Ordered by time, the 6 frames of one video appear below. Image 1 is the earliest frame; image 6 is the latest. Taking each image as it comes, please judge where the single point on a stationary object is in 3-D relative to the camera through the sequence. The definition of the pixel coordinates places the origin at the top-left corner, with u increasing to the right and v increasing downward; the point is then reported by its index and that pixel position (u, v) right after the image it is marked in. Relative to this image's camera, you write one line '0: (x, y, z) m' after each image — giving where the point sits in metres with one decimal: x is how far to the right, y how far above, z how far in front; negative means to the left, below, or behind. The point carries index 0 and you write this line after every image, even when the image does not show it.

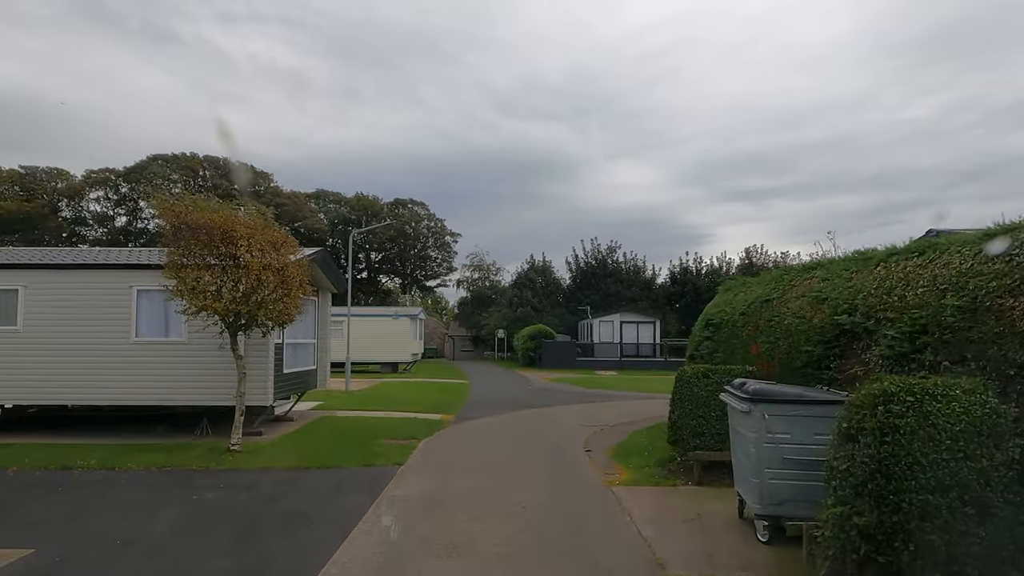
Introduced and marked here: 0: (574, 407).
0: (+1.9, -3.6, +19.2) m
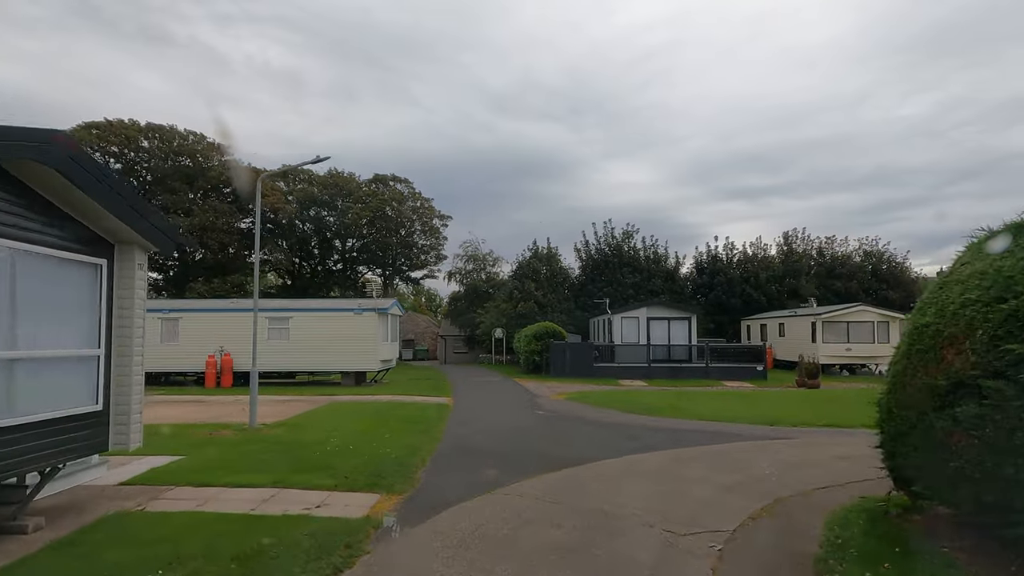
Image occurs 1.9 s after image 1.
0: (+2.0, -3.0, +11.1) m
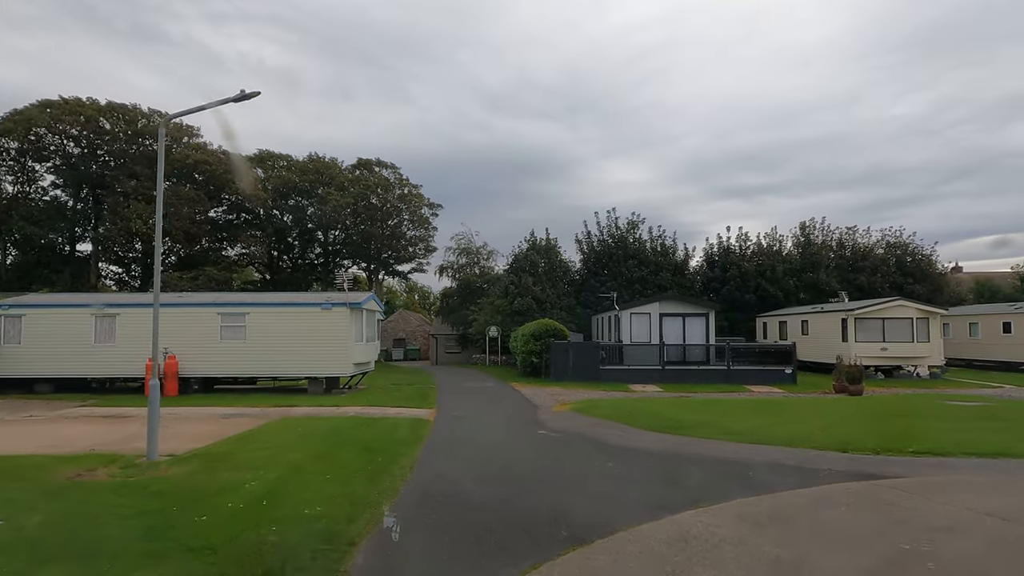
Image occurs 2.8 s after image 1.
0: (+1.9, -2.7, +7.4) m
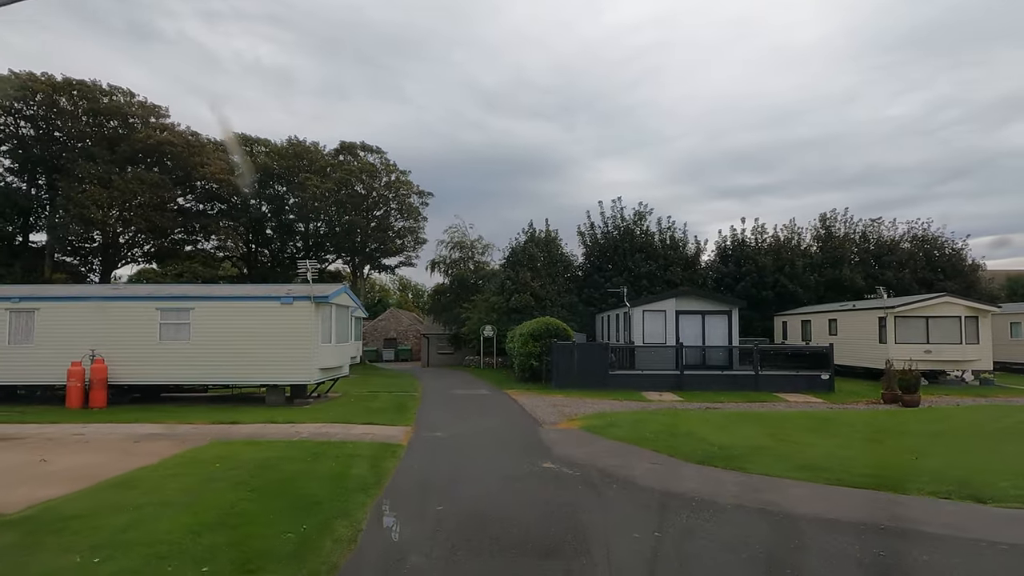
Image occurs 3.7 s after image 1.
0: (+1.9, -2.5, +3.9) m
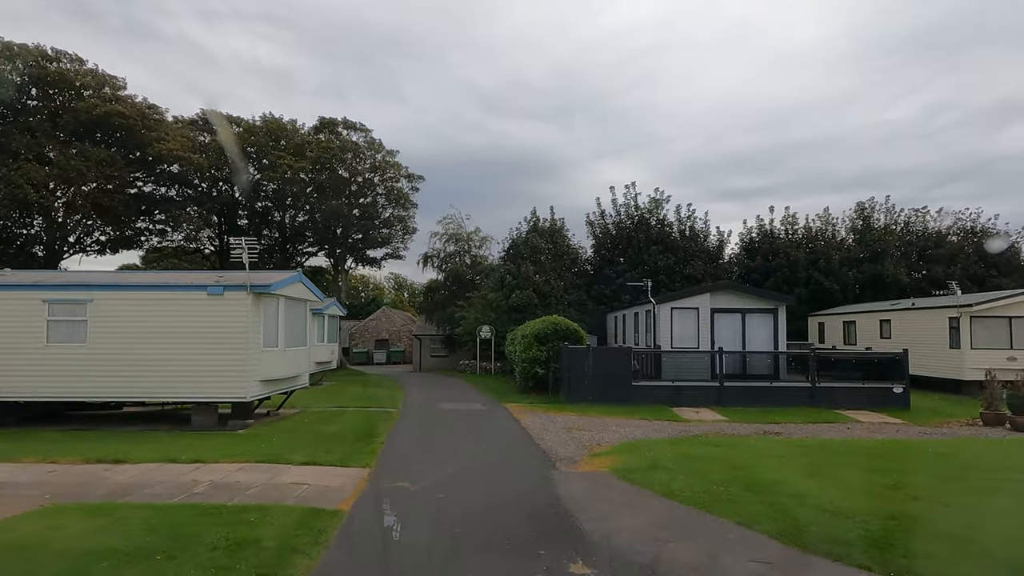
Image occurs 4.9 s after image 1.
0: (+1.9, -2.2, -0.6) m
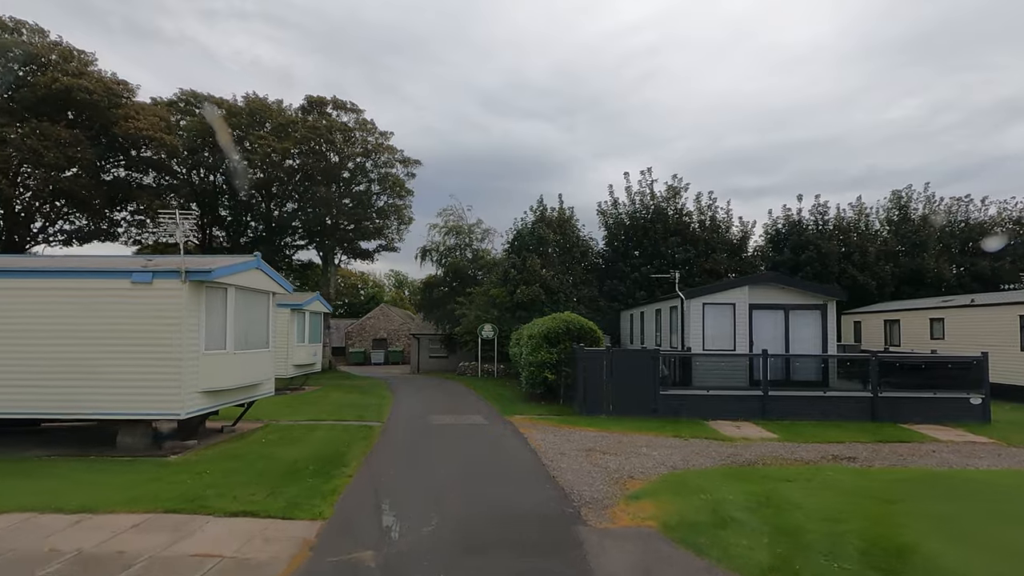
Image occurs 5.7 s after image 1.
0: (+2.0, -2.0, -3.6) m
